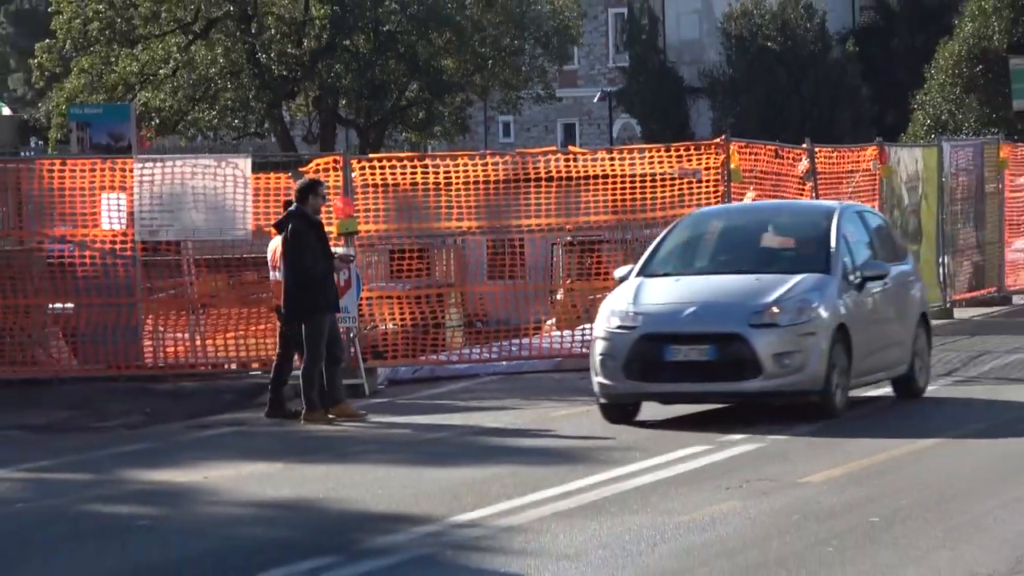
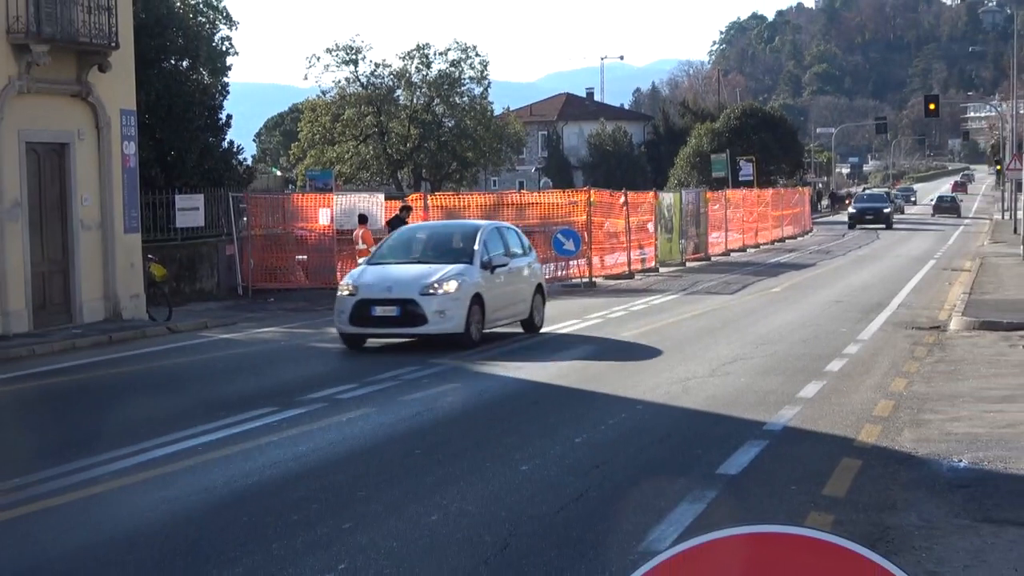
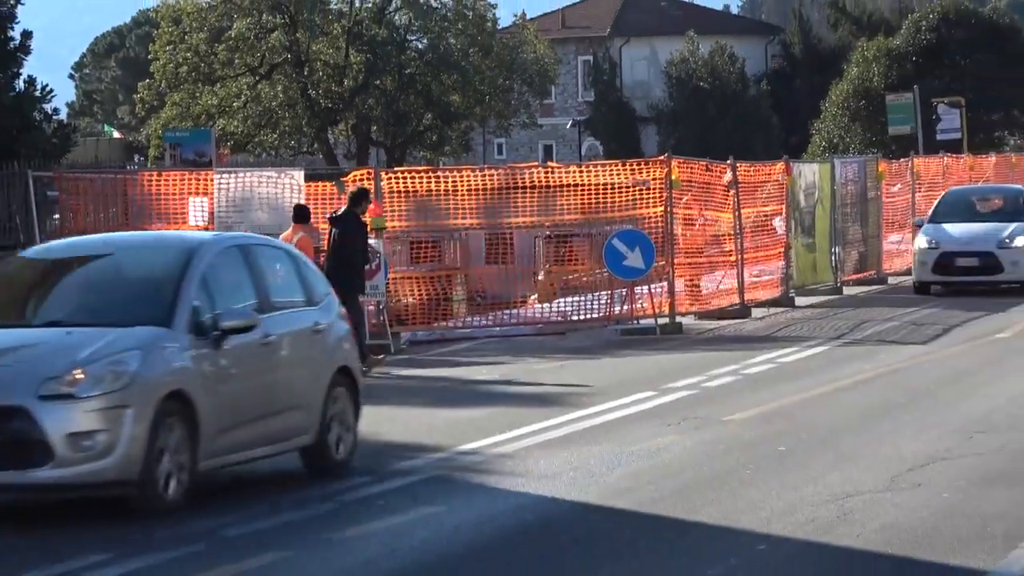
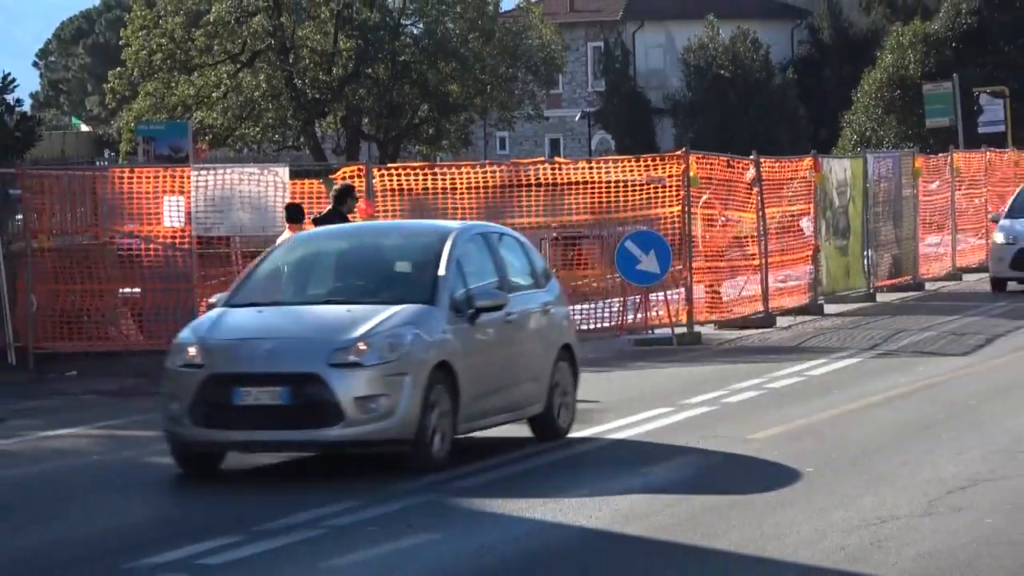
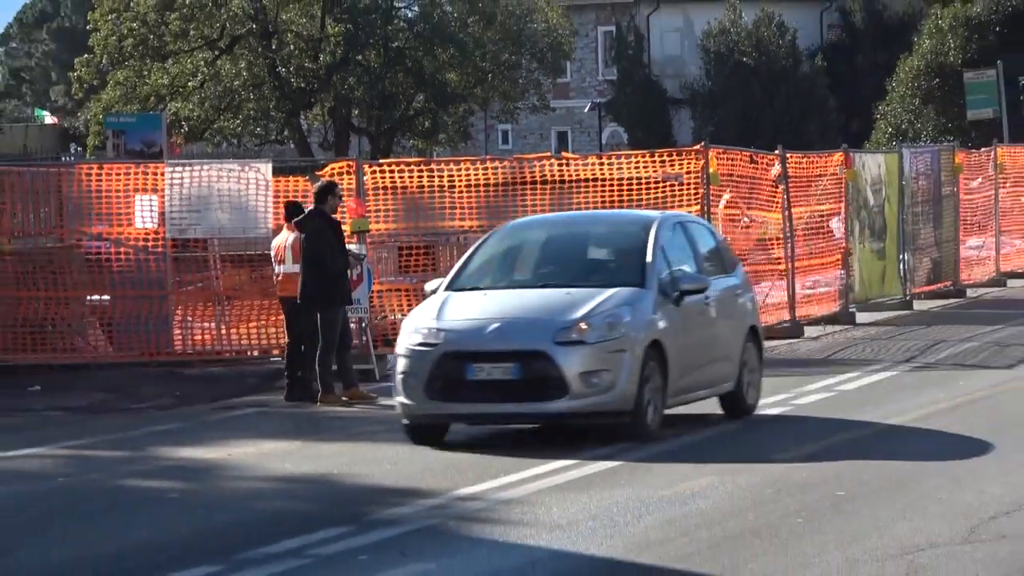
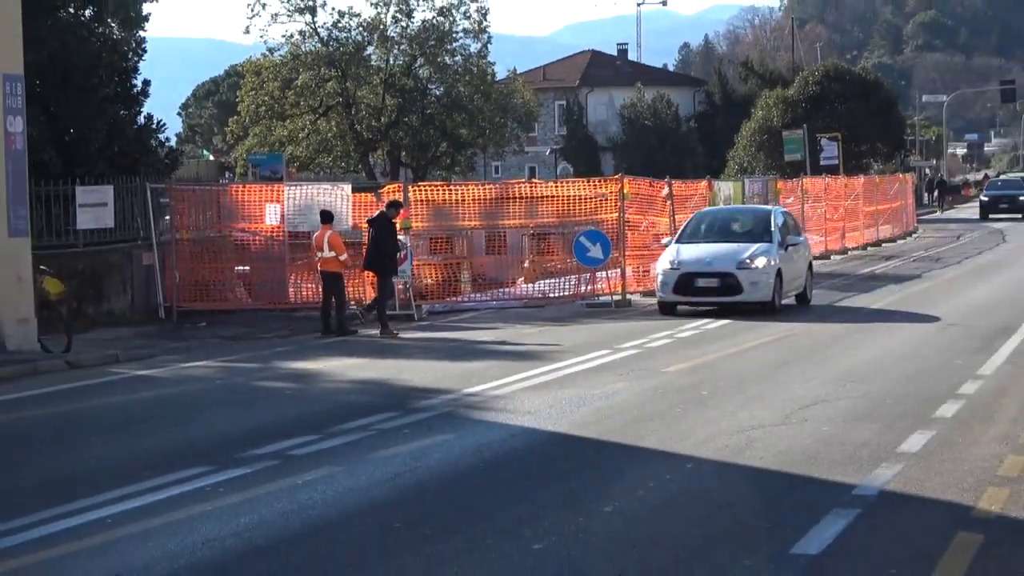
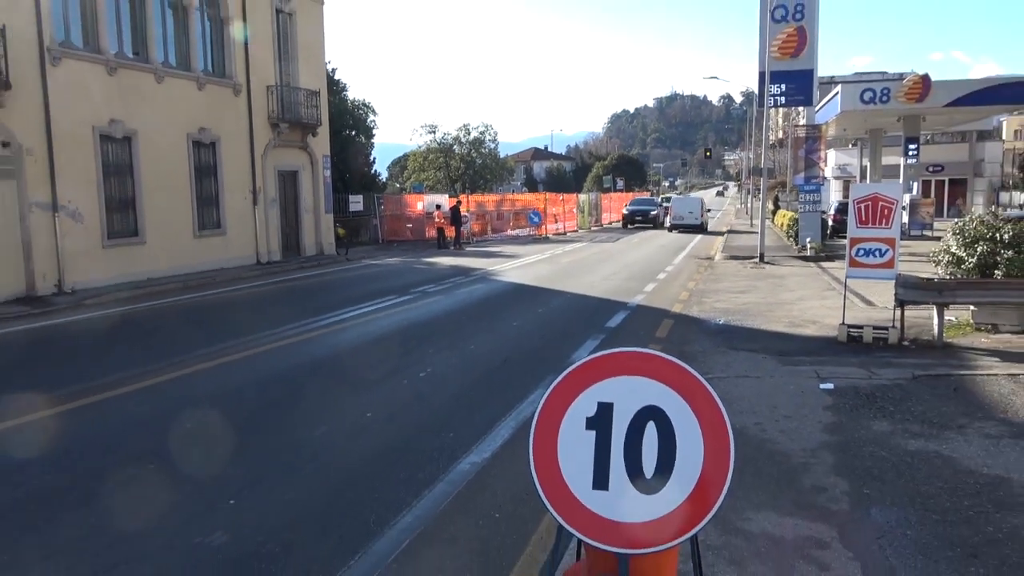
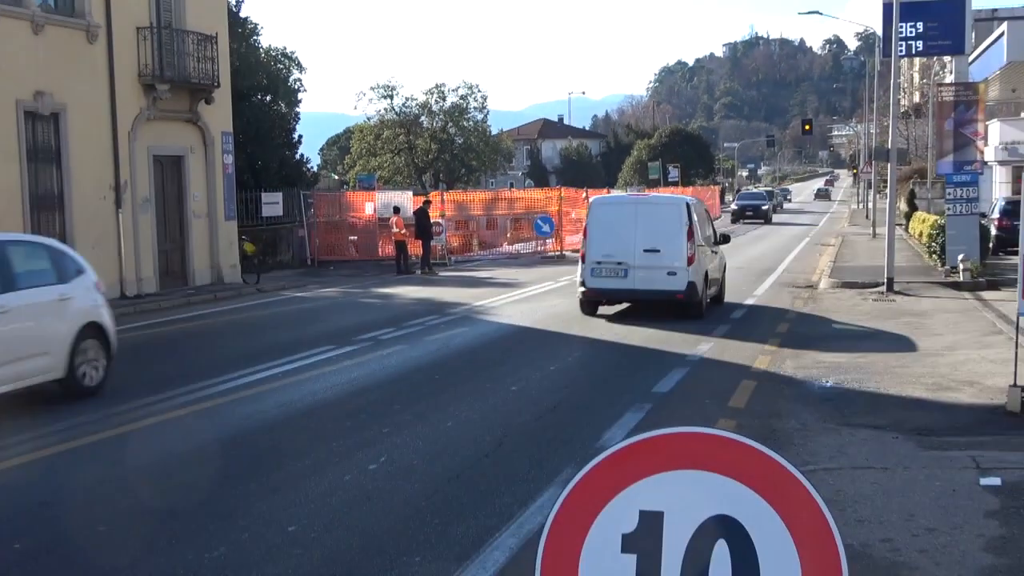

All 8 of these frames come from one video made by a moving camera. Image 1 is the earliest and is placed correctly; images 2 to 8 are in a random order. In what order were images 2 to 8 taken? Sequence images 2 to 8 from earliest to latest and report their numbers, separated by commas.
5, 4, 3, 6, 2, 8, 7
